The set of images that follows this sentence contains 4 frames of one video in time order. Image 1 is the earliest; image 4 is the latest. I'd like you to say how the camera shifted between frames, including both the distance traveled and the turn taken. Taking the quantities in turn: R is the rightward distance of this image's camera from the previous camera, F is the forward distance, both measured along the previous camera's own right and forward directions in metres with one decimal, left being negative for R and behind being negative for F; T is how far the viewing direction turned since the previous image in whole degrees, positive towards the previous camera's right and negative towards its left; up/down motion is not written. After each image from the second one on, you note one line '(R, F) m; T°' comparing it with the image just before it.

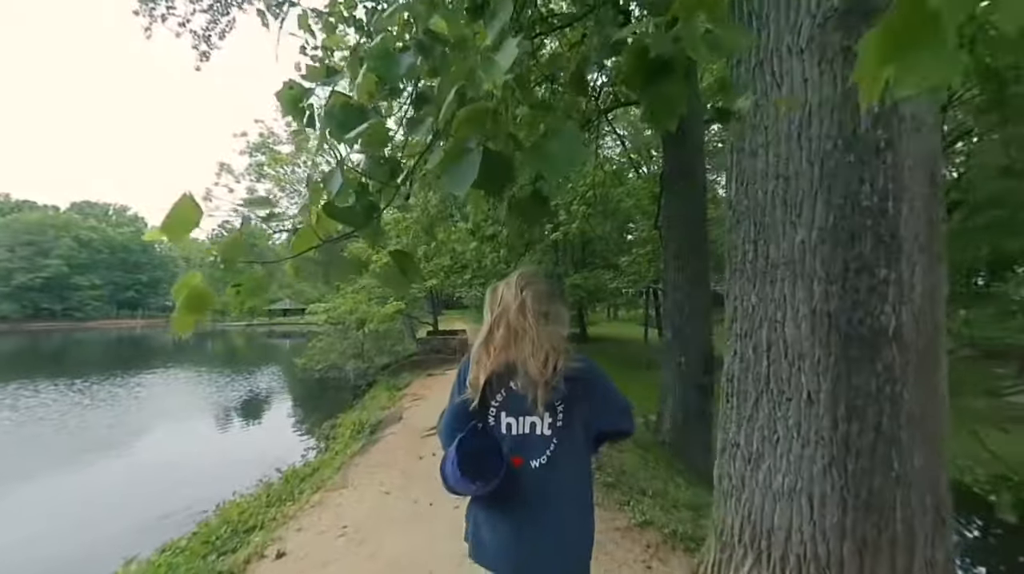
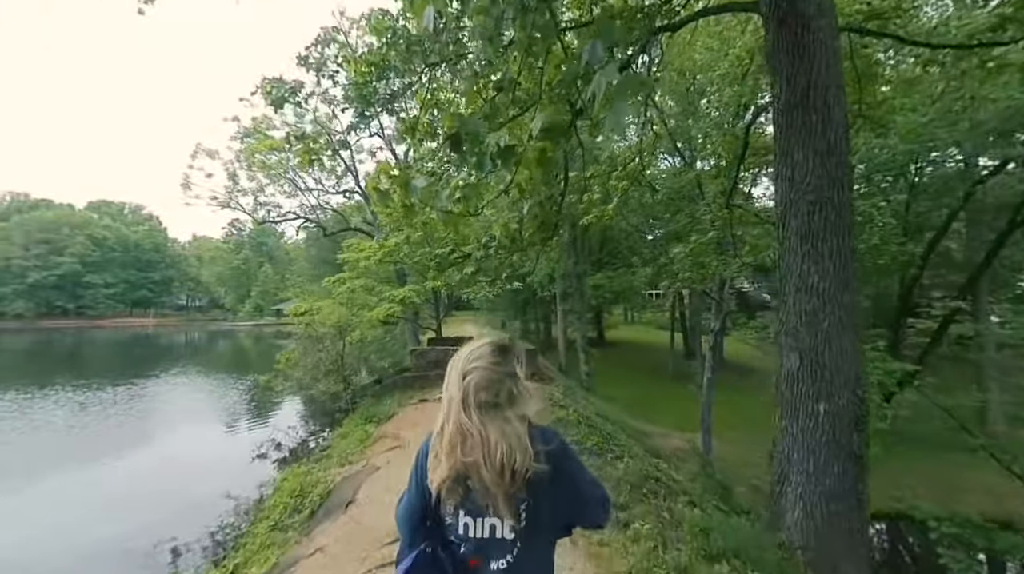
(0.0, +1.6) m; -1°
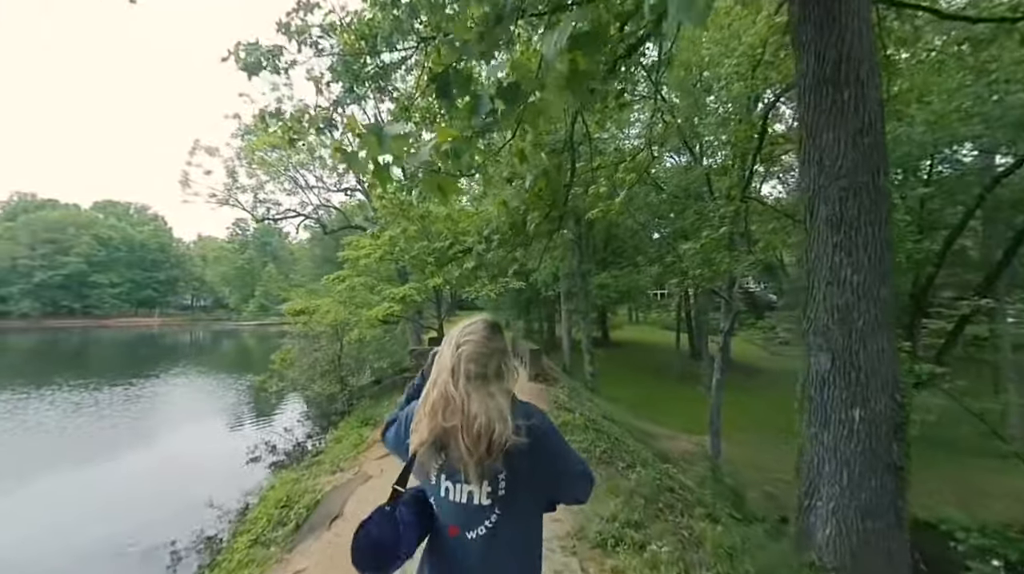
(0.0, +0.2) m; 0°
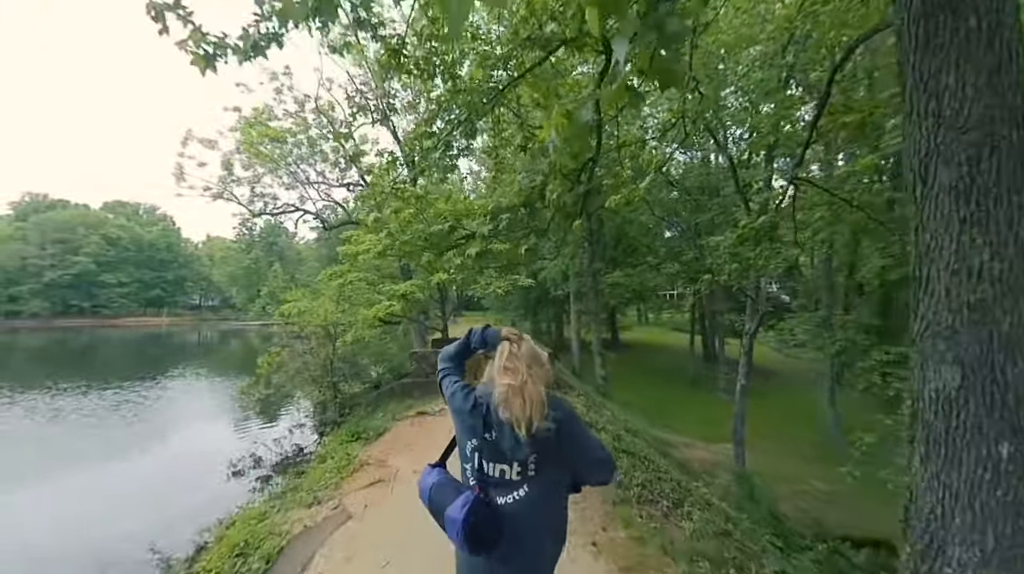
(0.0, +0.6) m; -1°
